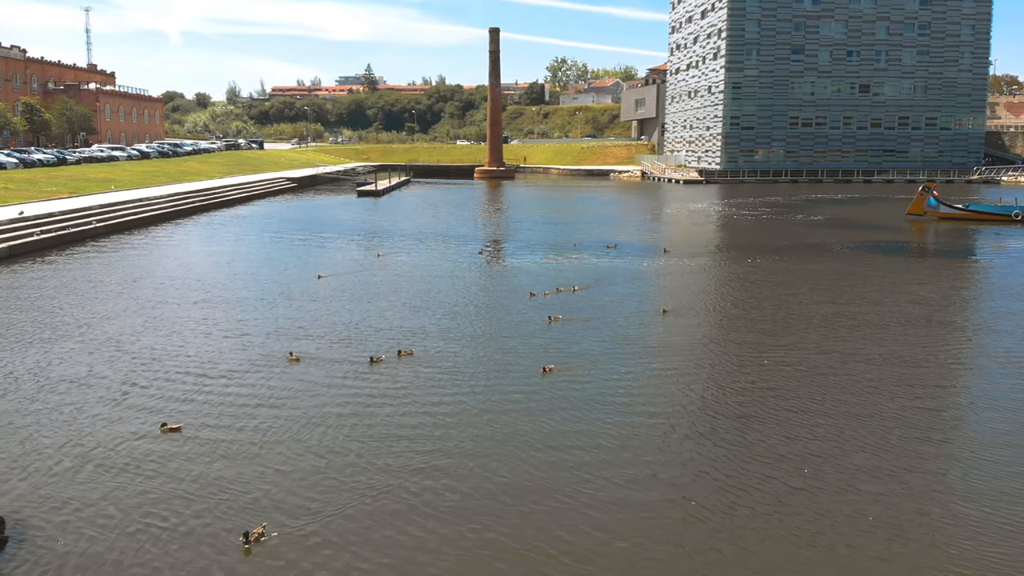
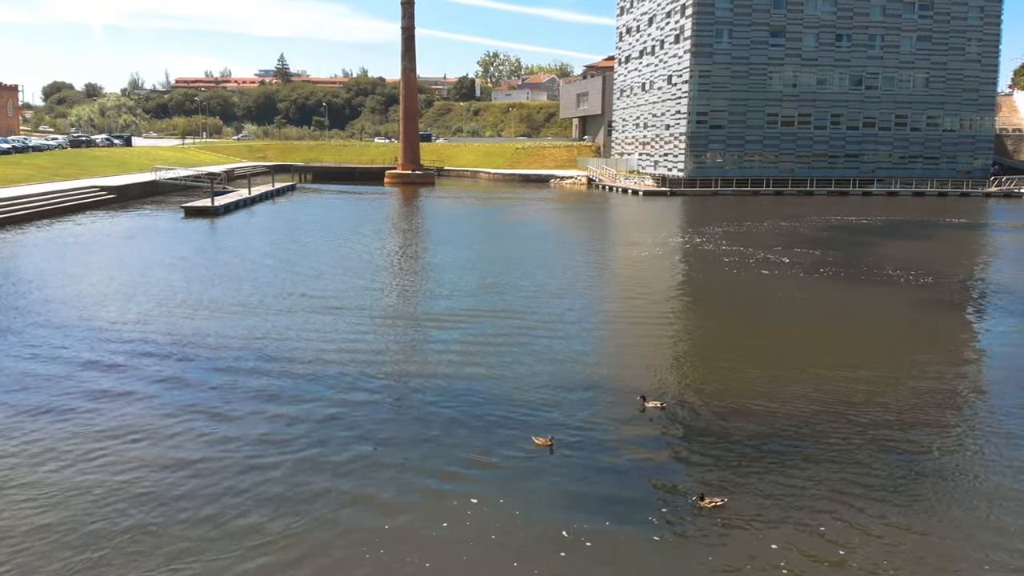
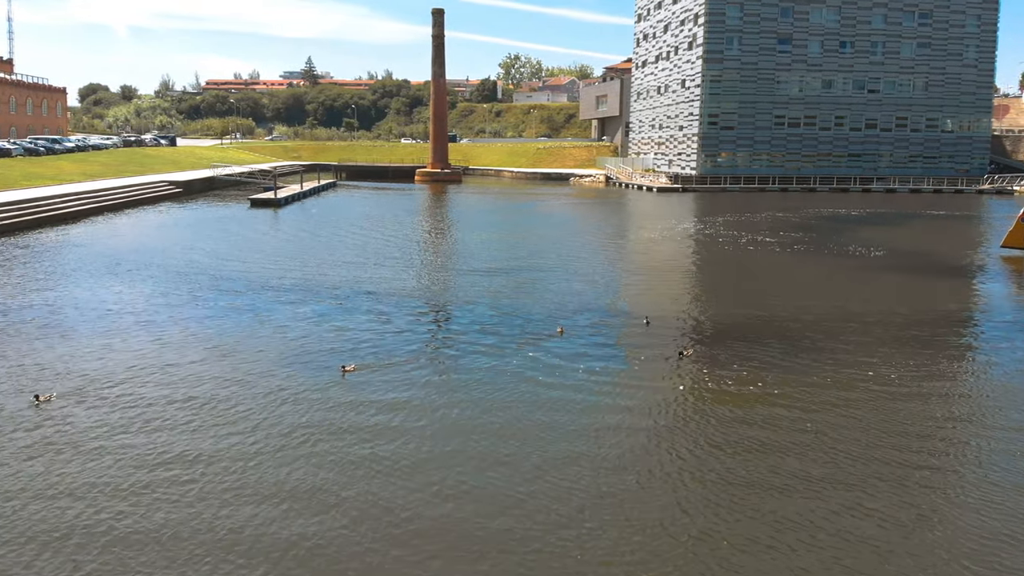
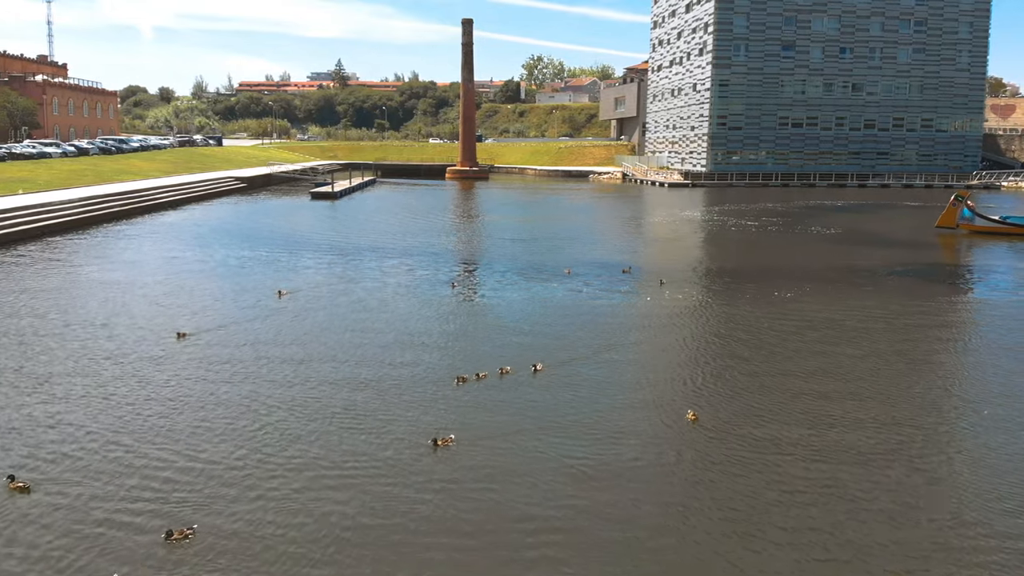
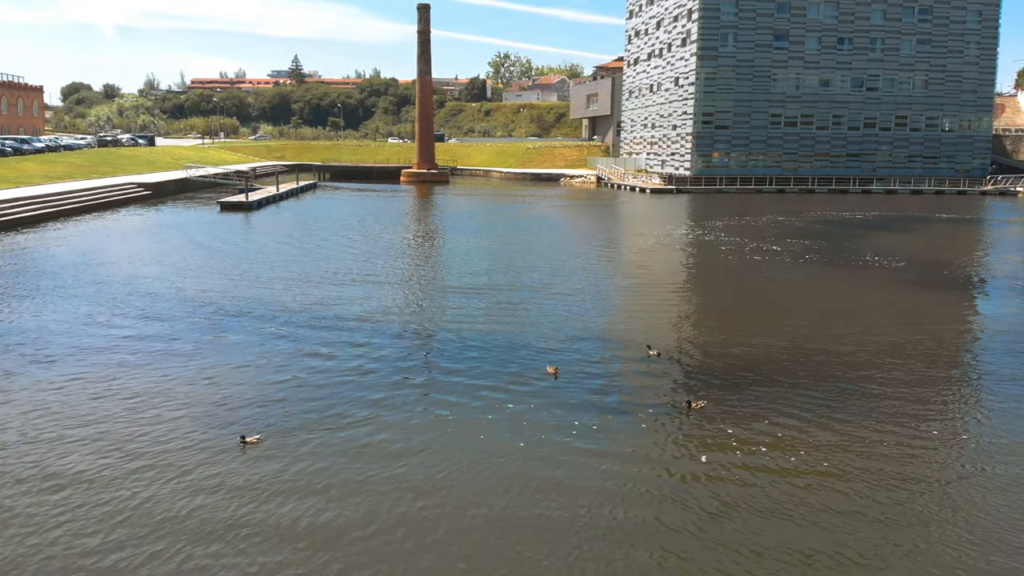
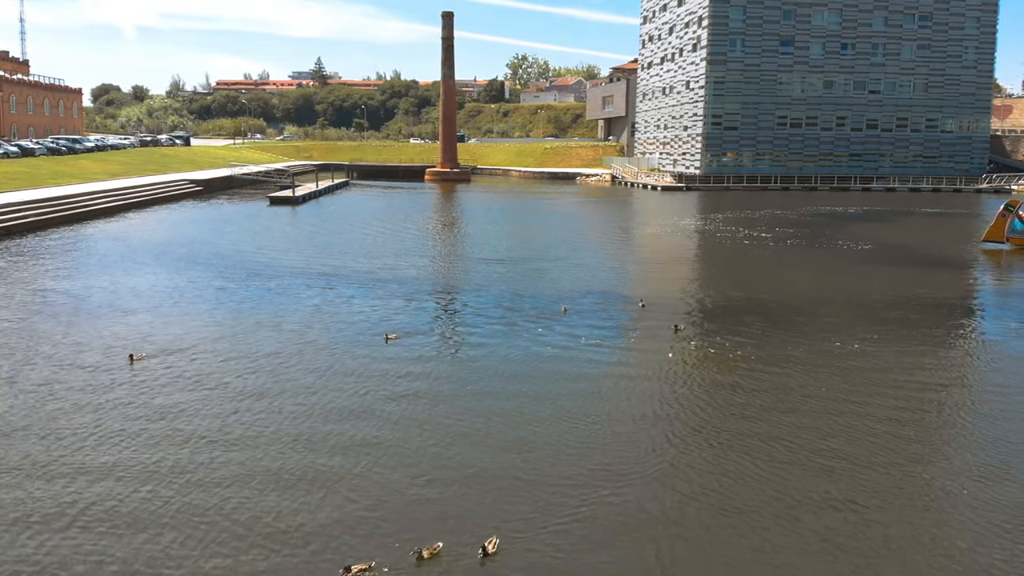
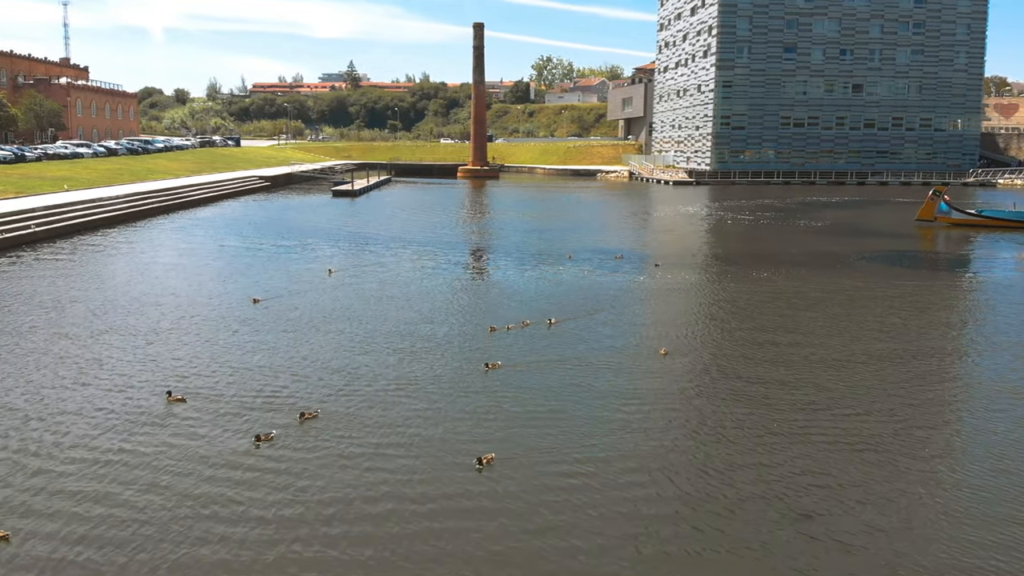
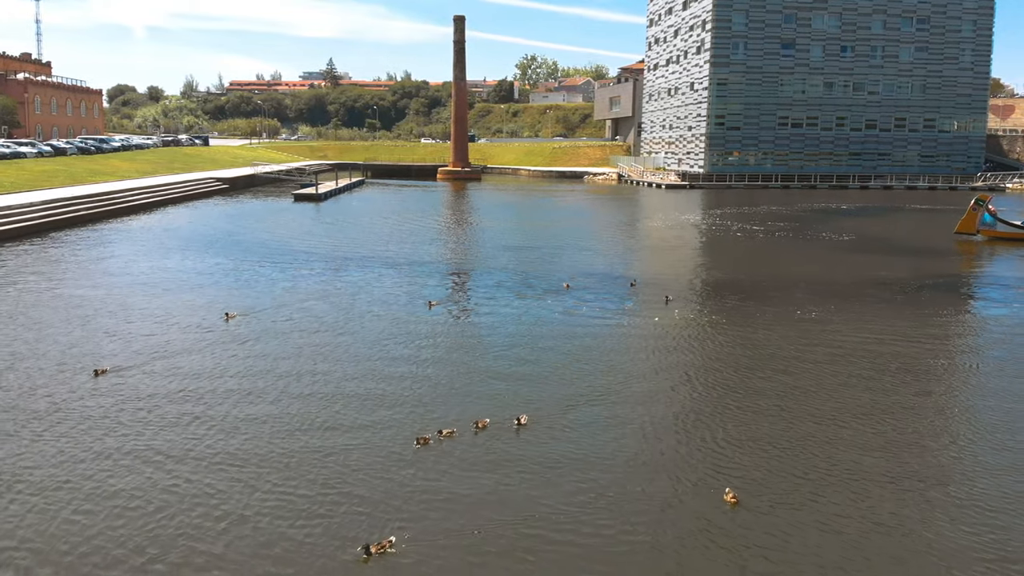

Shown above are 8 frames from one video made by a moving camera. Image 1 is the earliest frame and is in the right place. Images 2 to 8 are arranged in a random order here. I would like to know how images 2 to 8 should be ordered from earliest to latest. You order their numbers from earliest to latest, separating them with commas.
7, 4, 8, 6, 3, 5, 2
